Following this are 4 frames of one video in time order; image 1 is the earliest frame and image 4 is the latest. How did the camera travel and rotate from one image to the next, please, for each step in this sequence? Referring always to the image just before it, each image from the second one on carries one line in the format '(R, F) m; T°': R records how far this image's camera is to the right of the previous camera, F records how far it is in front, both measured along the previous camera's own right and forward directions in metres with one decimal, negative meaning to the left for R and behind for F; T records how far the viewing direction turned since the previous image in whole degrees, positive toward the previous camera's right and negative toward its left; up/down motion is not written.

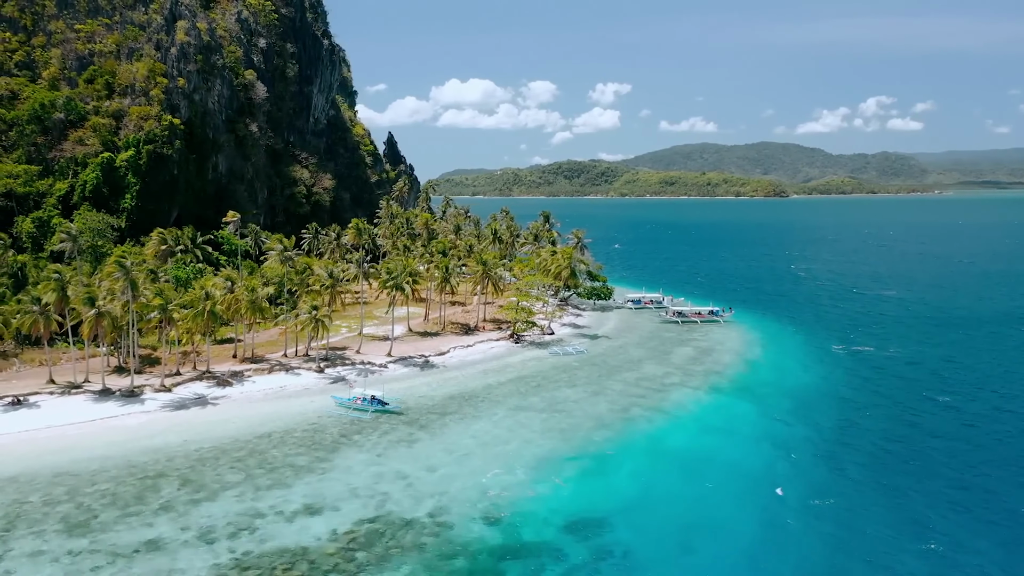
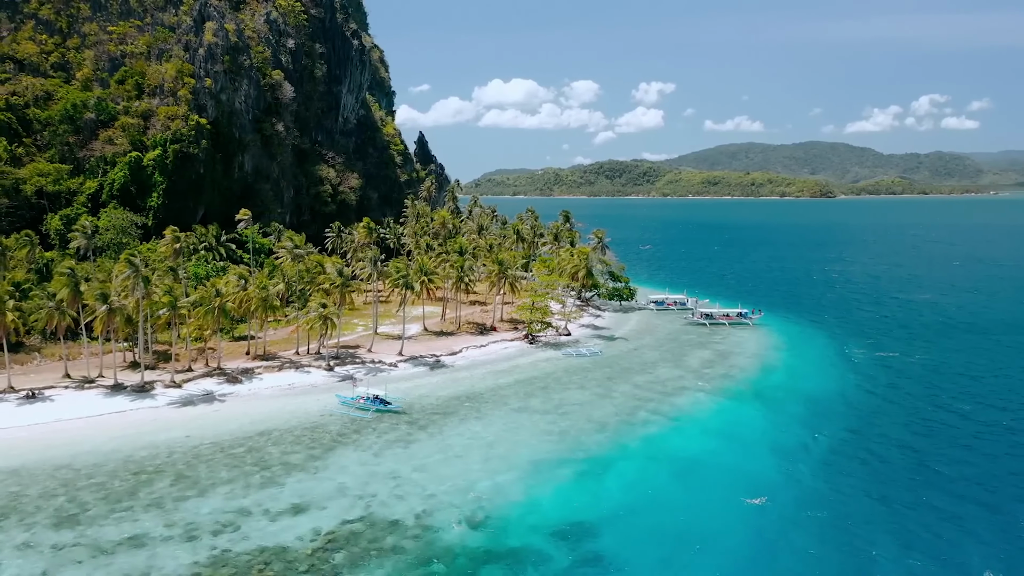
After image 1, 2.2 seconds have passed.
(+1.7, +0.3) m; -2°
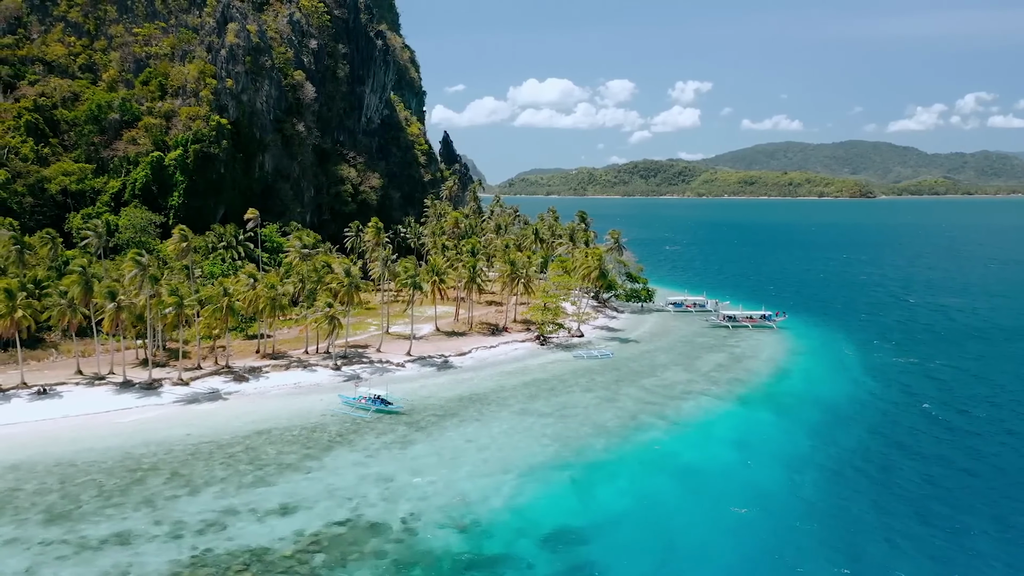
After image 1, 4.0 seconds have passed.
(+1.5, +0.1) m; -2°
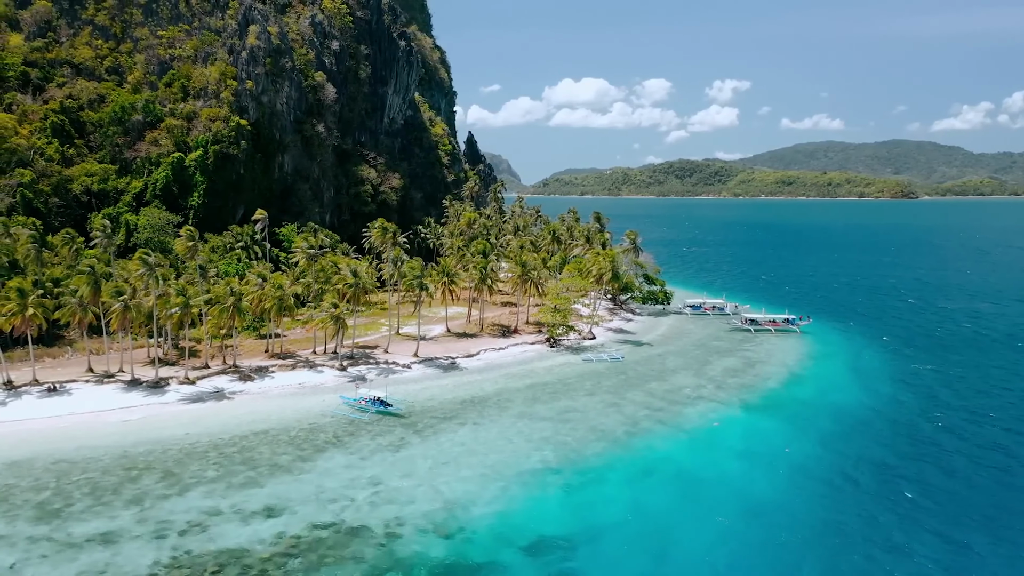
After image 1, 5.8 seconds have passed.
(+1.6, 0.0) m; -2°
